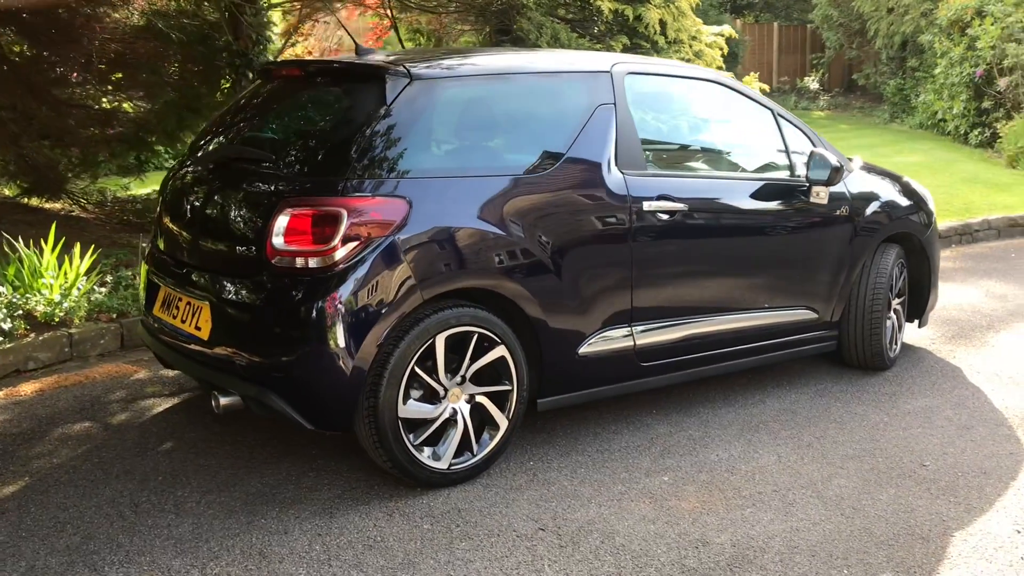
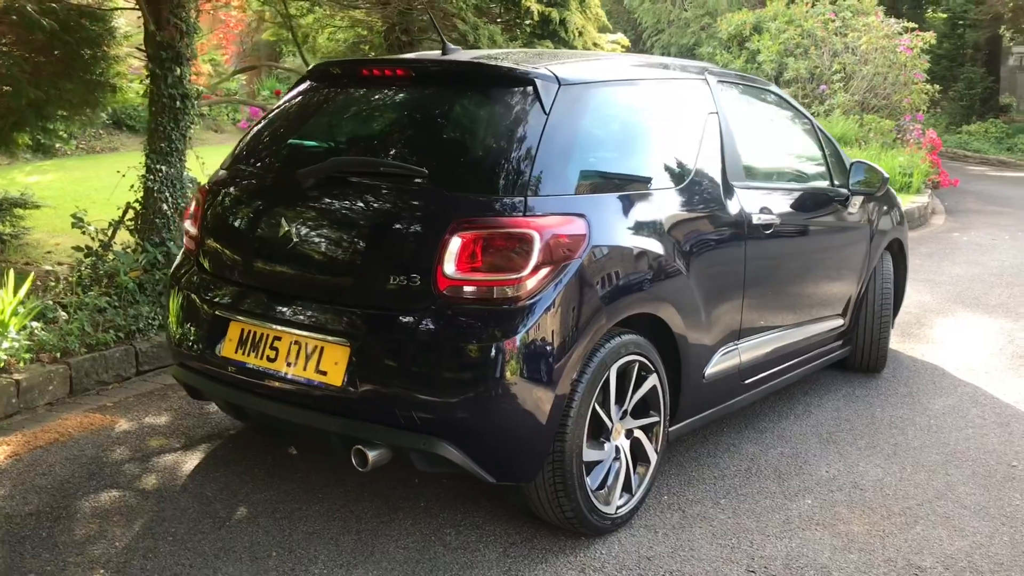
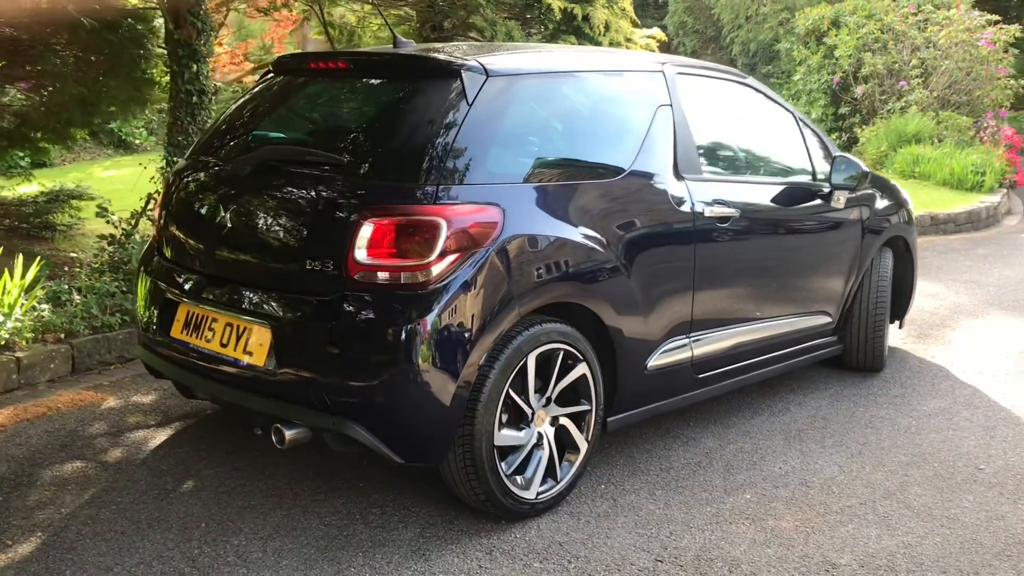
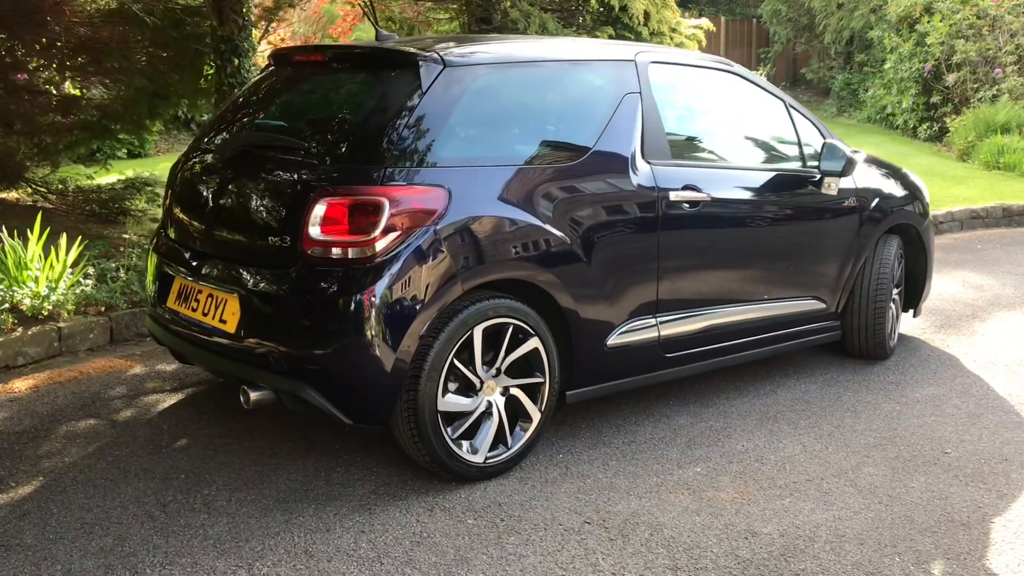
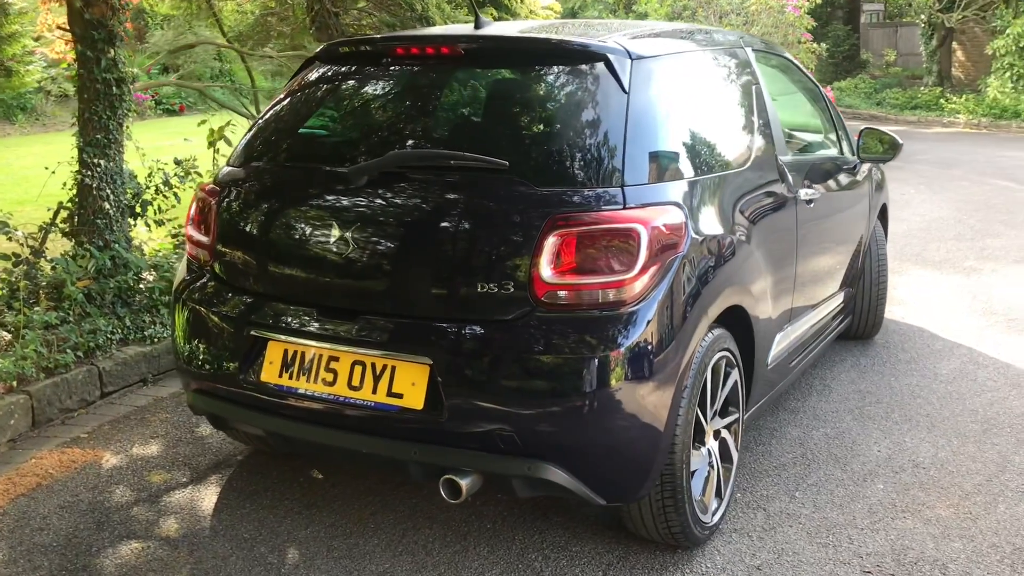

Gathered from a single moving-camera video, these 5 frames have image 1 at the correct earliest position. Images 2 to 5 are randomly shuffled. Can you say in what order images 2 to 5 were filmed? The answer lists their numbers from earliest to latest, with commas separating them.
4, 3, 2, 5
